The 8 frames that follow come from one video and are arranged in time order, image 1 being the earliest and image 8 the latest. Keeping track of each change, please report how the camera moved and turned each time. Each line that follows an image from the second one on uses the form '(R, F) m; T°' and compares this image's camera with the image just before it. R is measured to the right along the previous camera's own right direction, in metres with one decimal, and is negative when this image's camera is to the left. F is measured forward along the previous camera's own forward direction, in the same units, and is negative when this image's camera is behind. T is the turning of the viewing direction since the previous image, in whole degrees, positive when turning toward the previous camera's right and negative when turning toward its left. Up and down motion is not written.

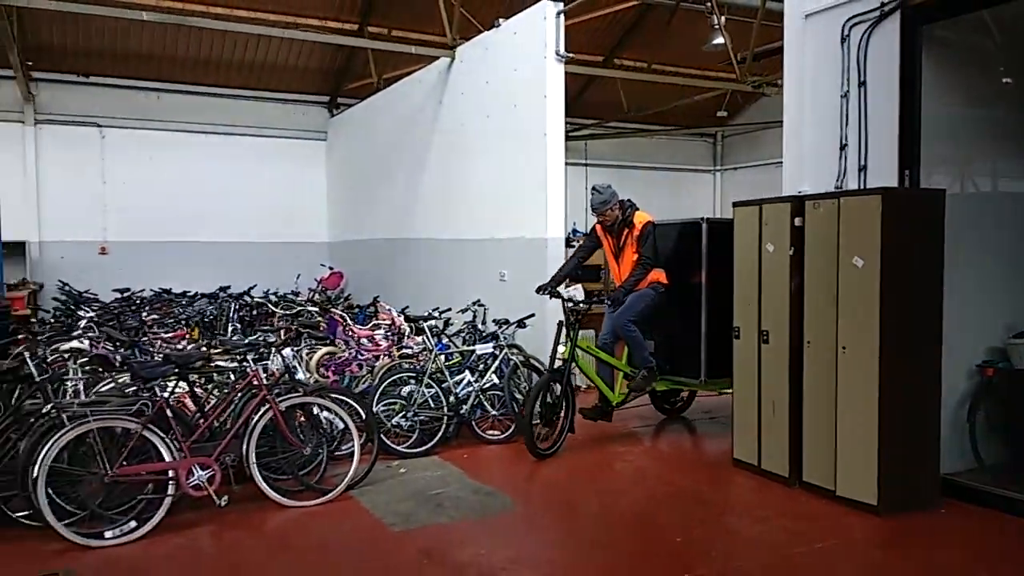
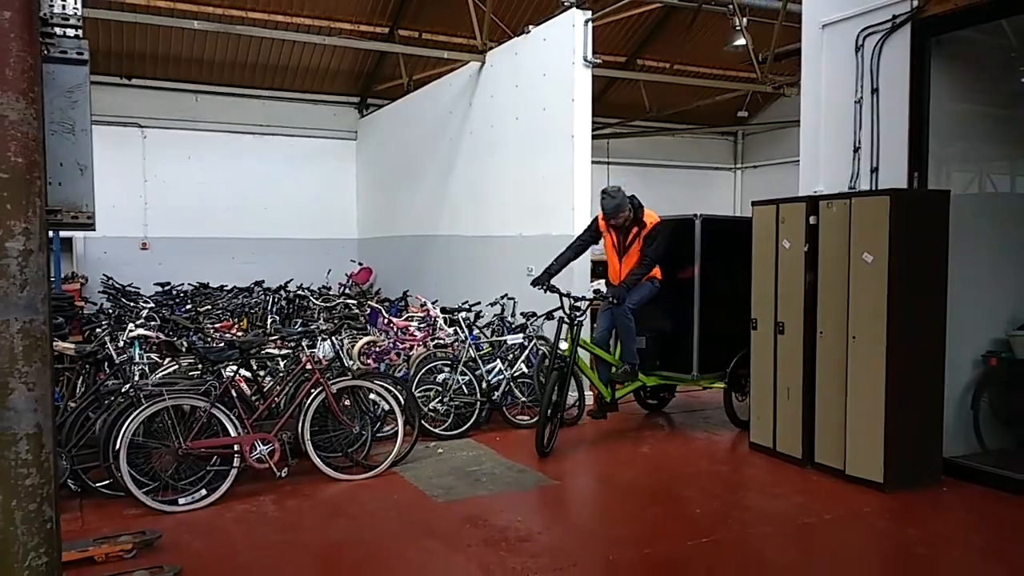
(-0.1, -0.3) m; -1°
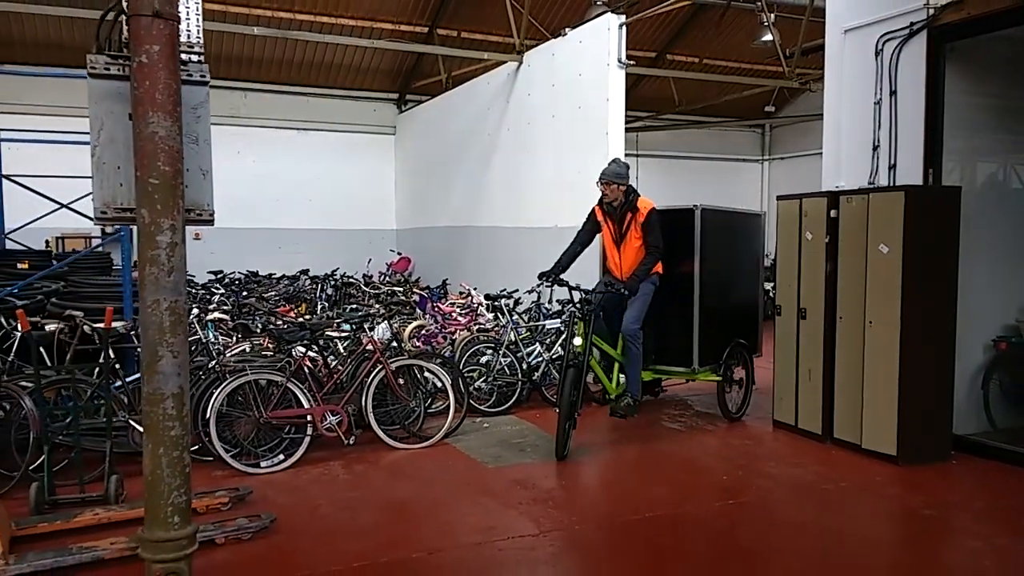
(-0.1, -0.4) m; -2°
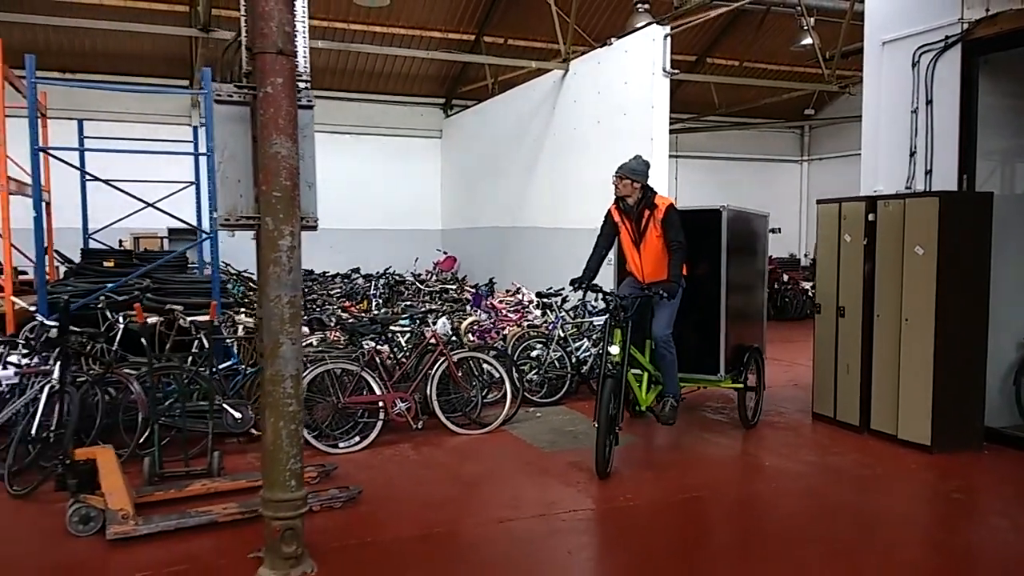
(-0.1, -0.3) m; -2°
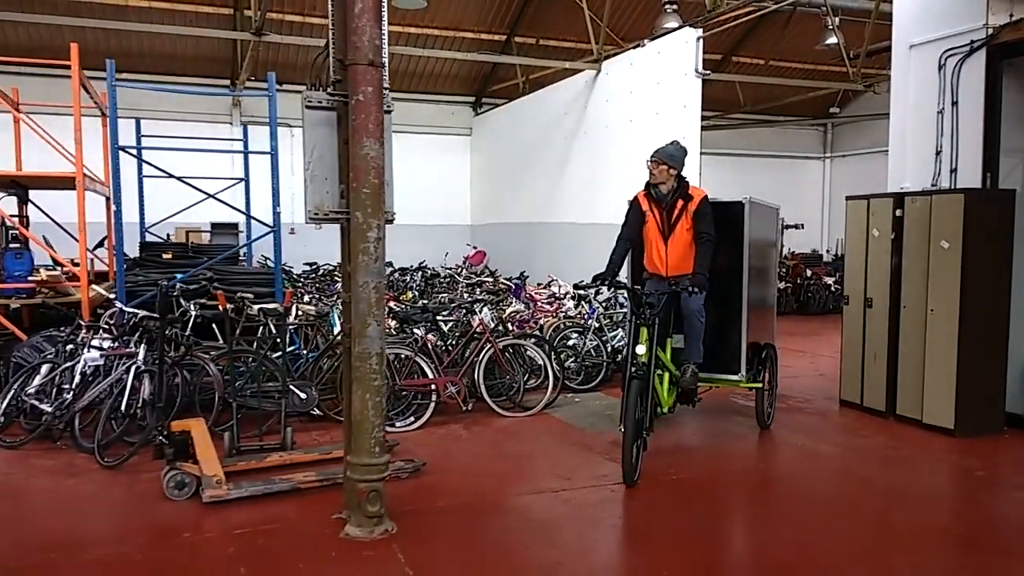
(-0.2, -0.3) m; -1°
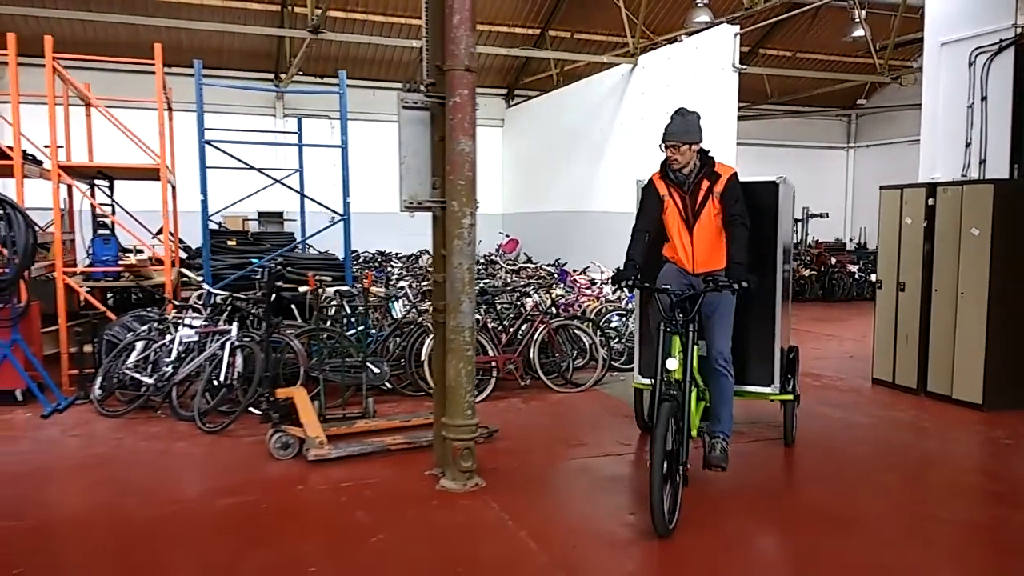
(-0.3, -0.4) m; -1°
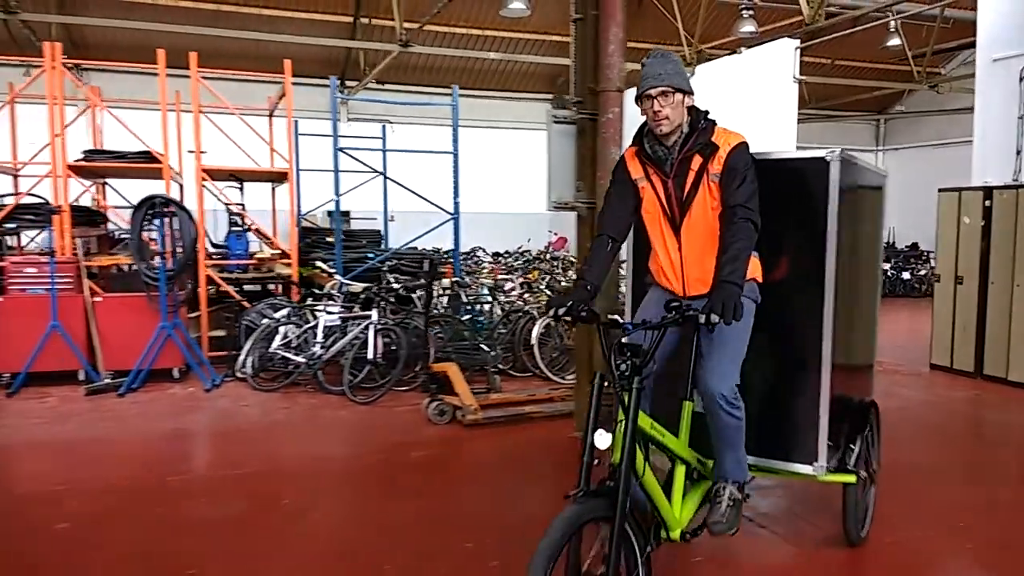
(-0.7, -0.6) m; 0°
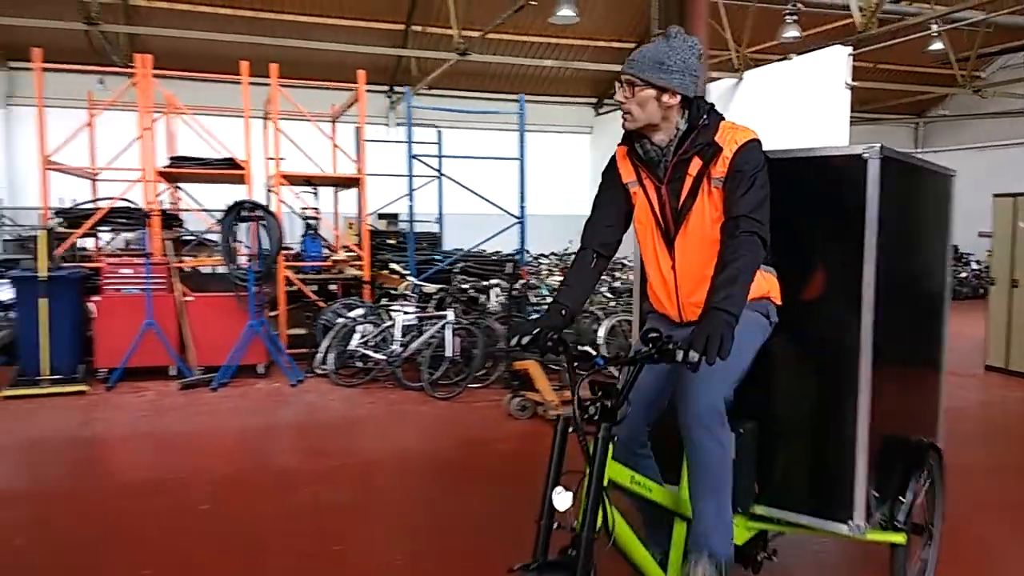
(-0.3, -0.2) m; -1°
